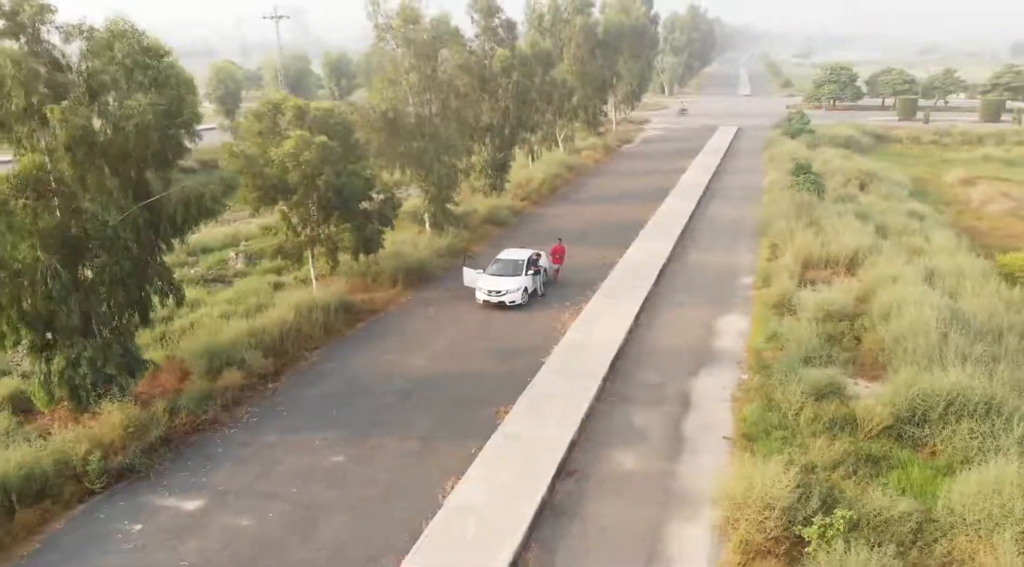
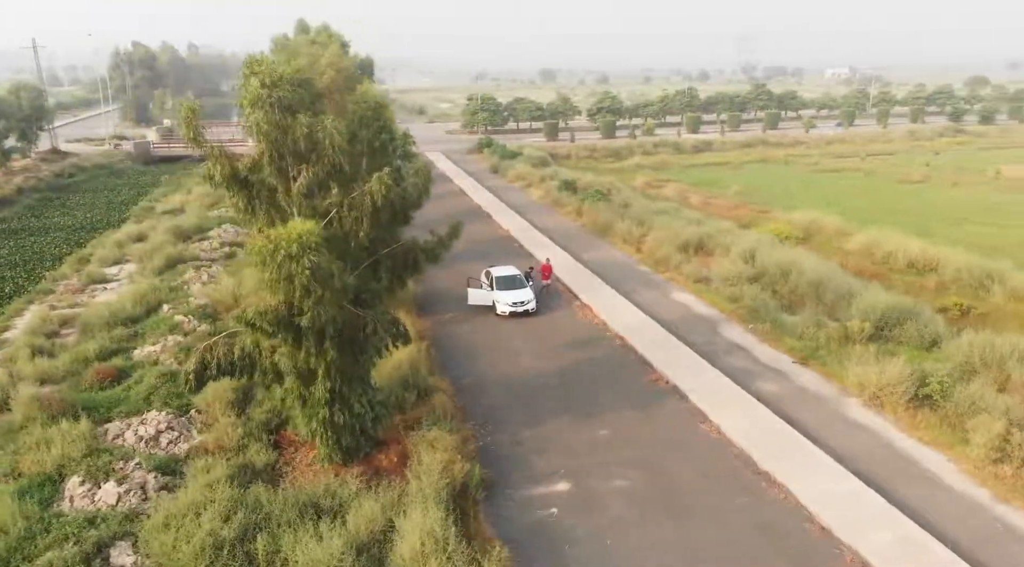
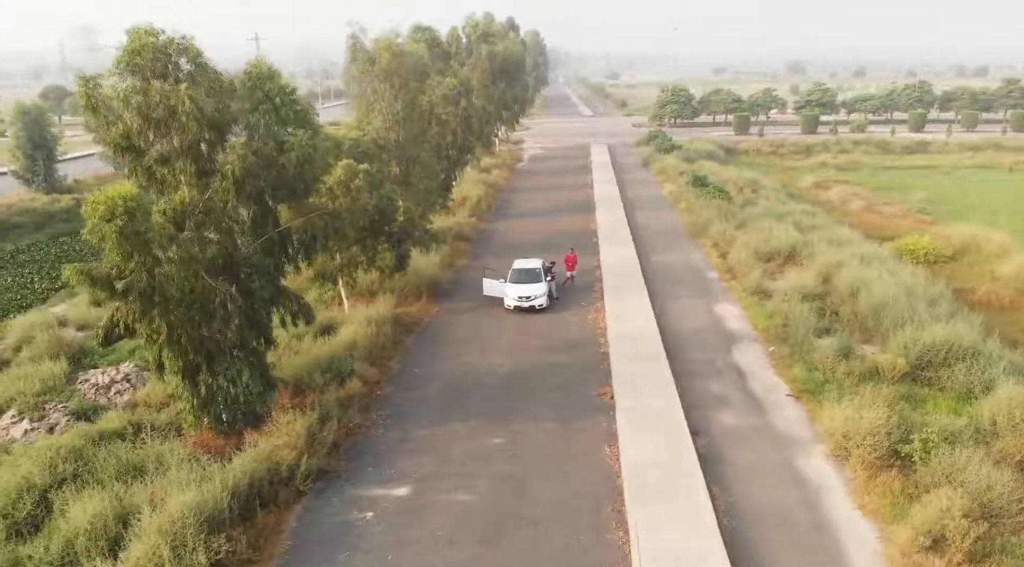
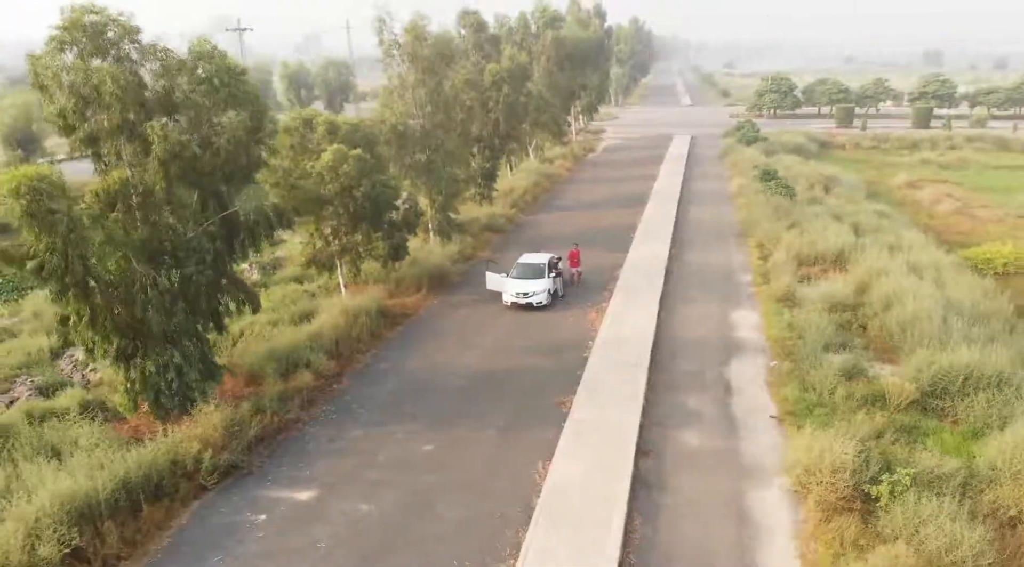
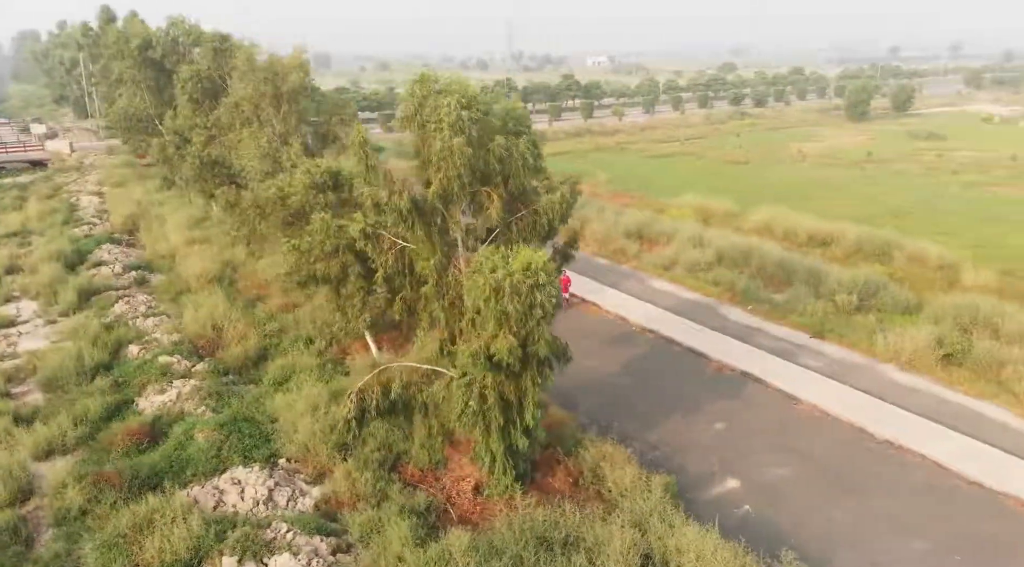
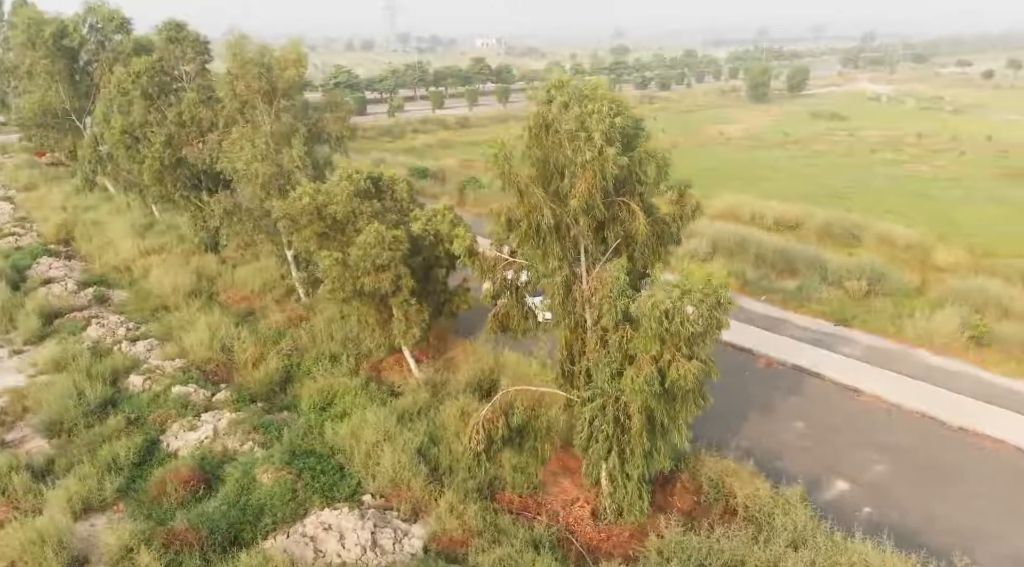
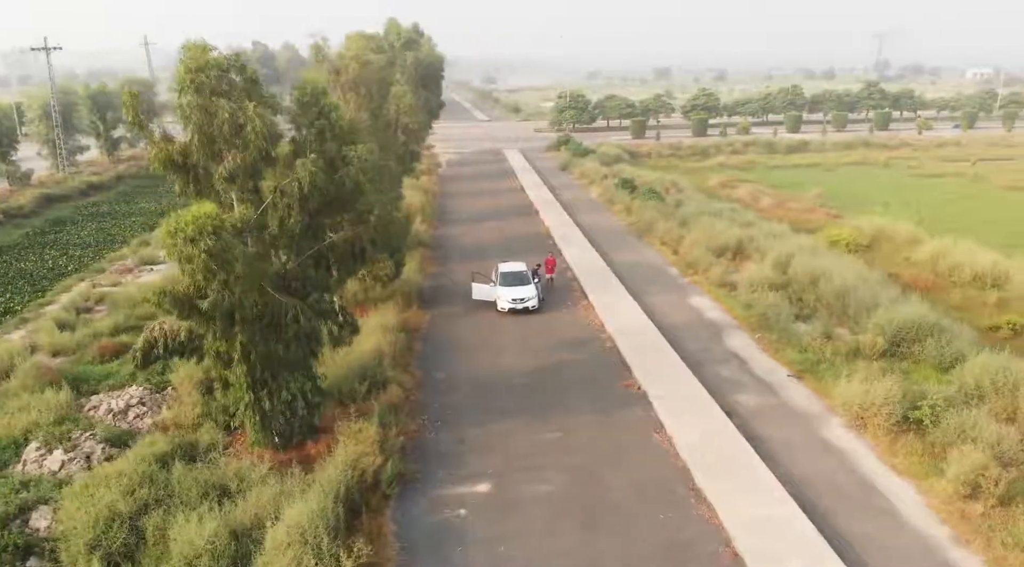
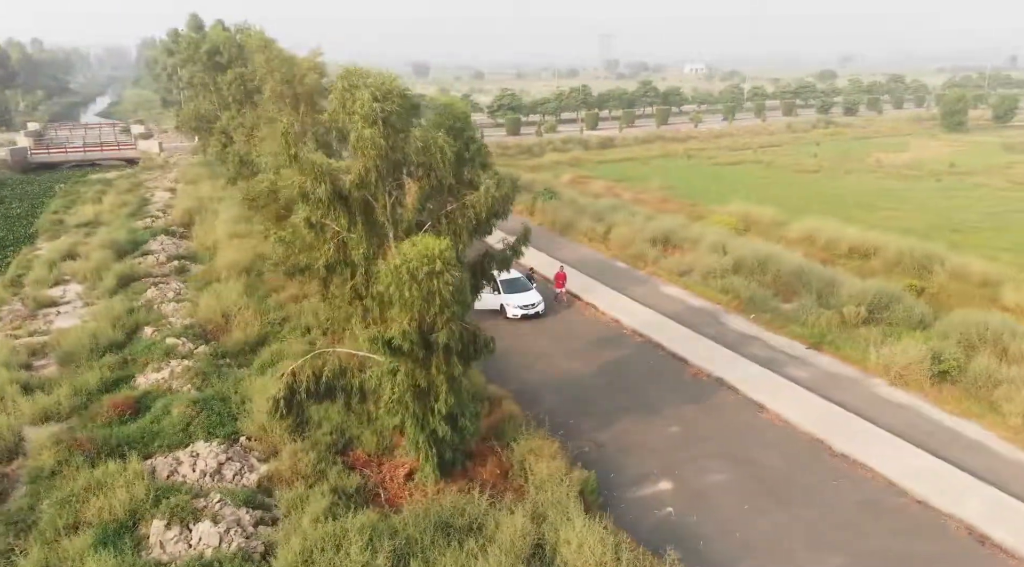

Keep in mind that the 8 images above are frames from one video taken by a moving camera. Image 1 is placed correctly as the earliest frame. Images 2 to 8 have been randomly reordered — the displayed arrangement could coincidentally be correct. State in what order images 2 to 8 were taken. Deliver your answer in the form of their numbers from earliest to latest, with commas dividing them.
4, 3, 7, 2, 8, 5, 6
